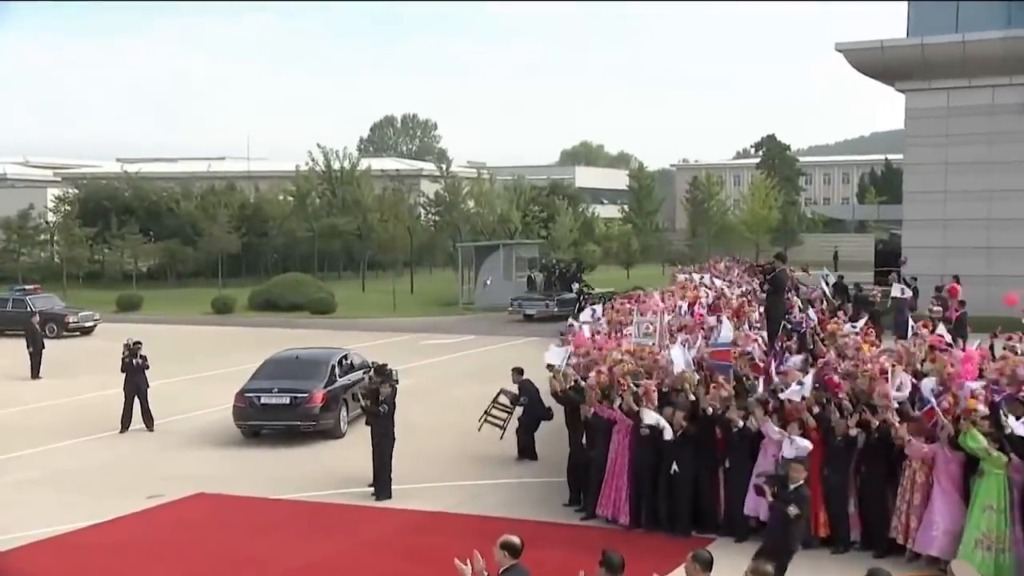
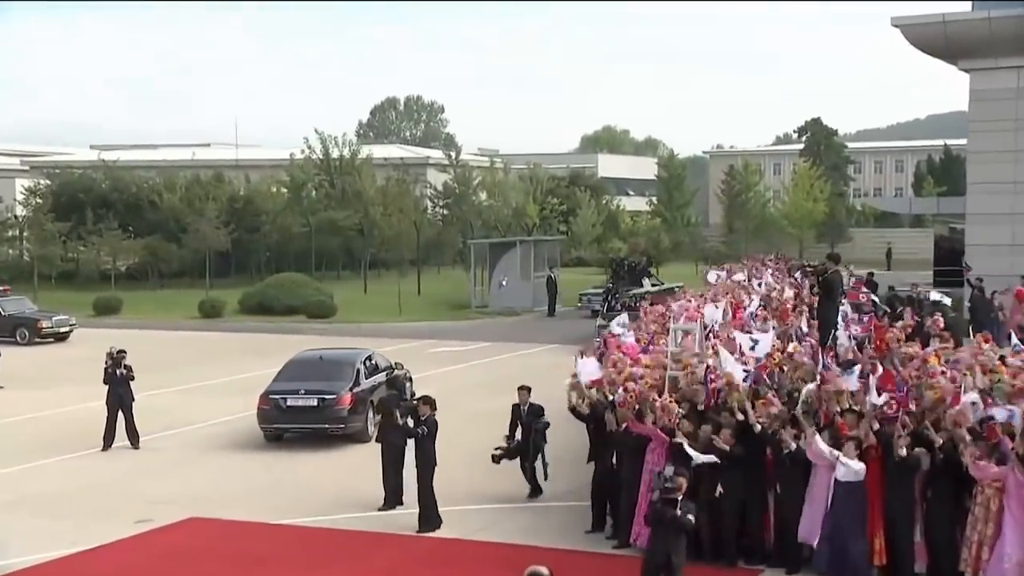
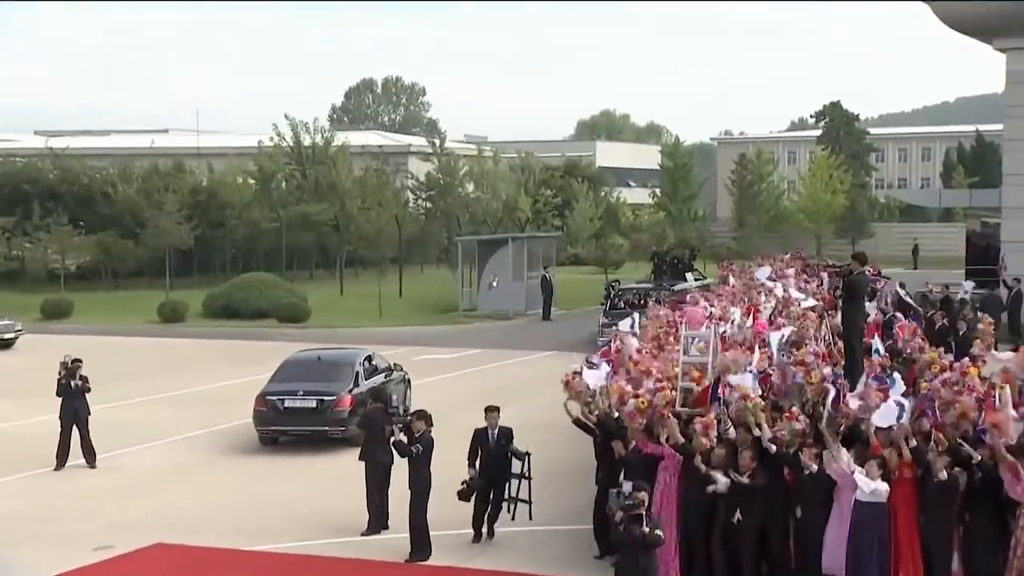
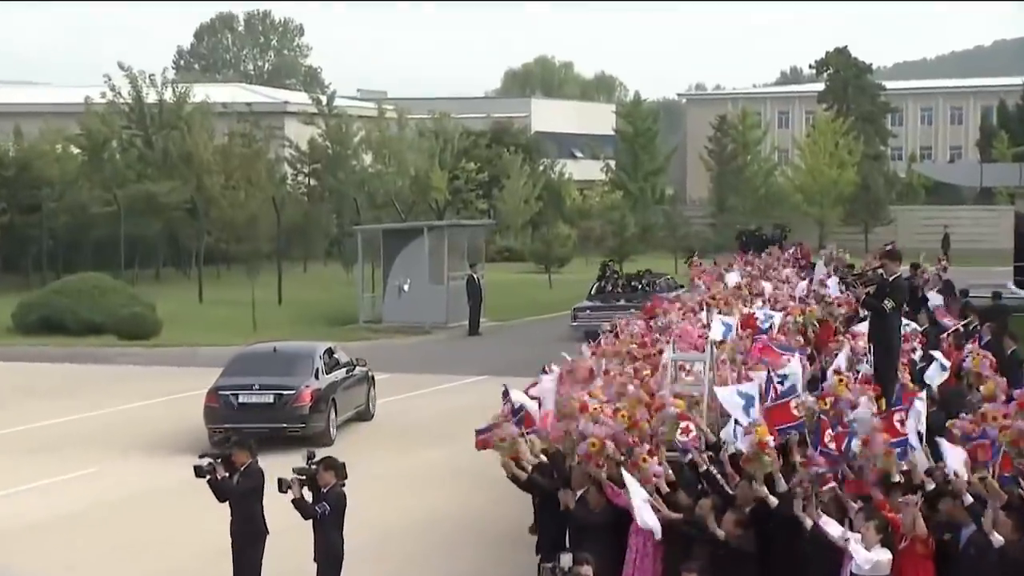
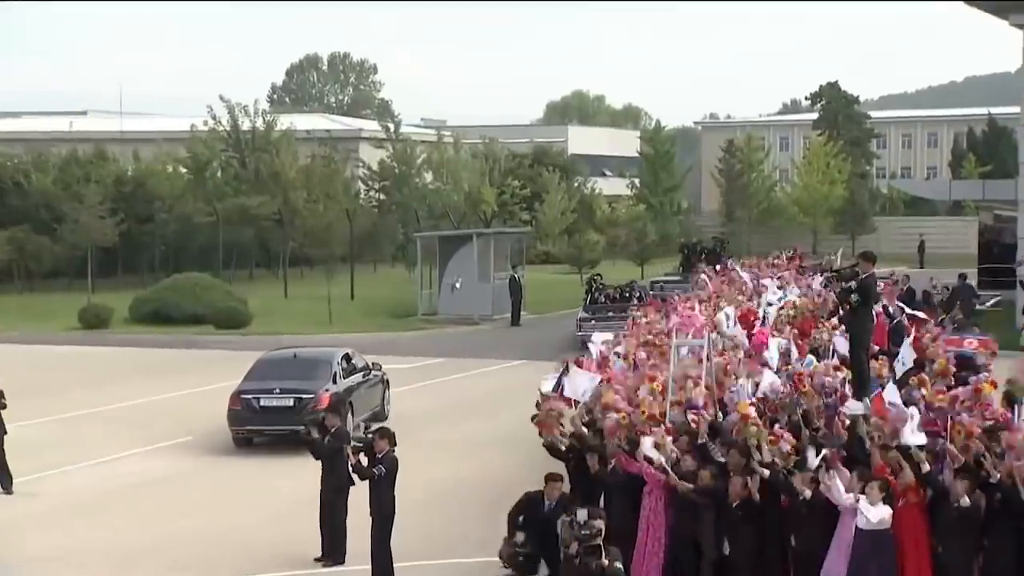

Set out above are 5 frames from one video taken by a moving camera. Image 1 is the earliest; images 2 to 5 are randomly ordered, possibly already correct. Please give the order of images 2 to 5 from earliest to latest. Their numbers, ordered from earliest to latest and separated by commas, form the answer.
2, 3, 5, 4
